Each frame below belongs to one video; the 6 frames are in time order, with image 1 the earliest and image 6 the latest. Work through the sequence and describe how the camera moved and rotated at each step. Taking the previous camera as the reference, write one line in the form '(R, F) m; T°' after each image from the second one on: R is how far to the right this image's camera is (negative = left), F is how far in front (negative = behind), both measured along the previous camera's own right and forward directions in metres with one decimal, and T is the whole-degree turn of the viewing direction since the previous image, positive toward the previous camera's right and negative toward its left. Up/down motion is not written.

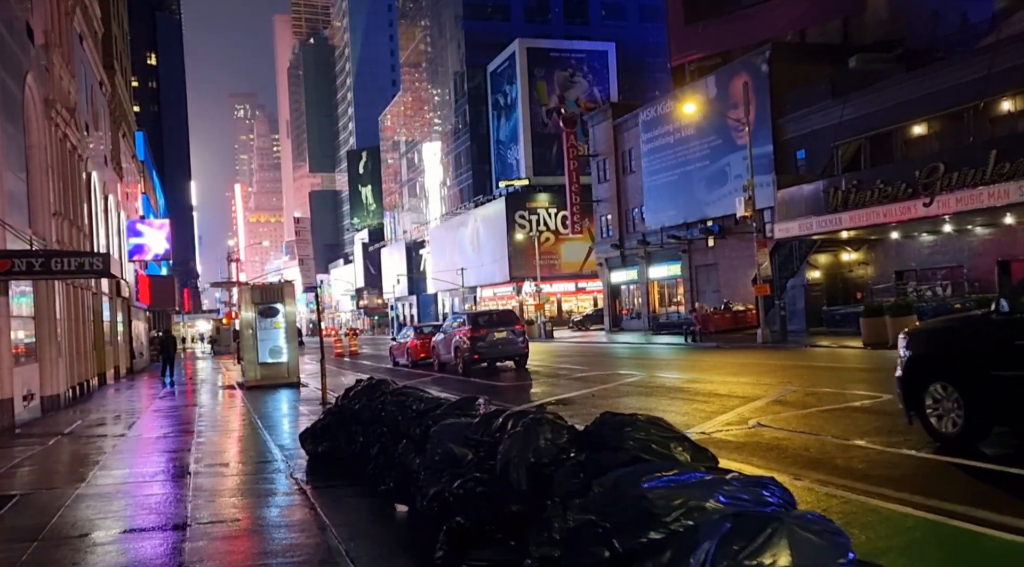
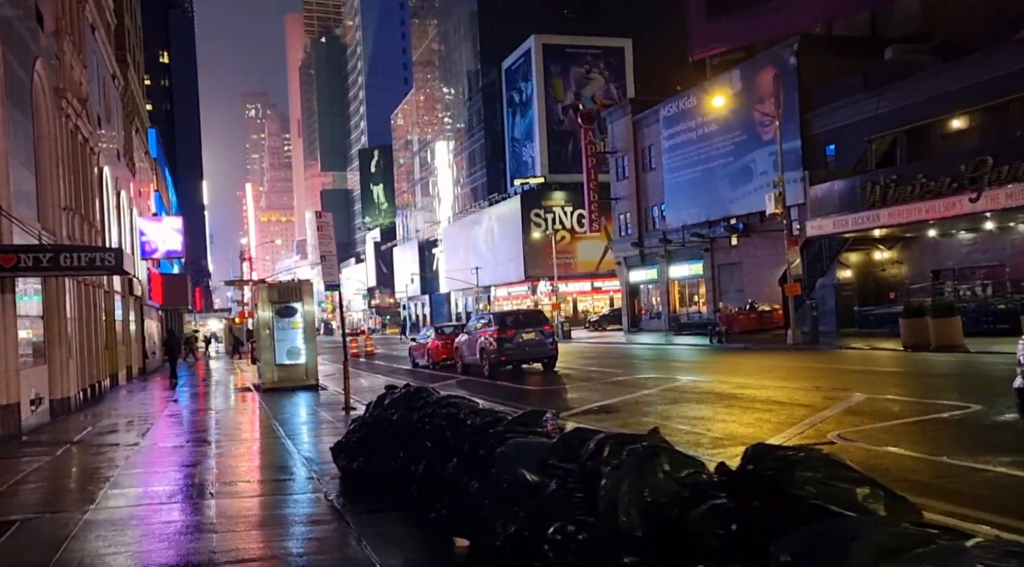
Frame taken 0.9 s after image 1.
(-0.4, +0.9) m; -1°
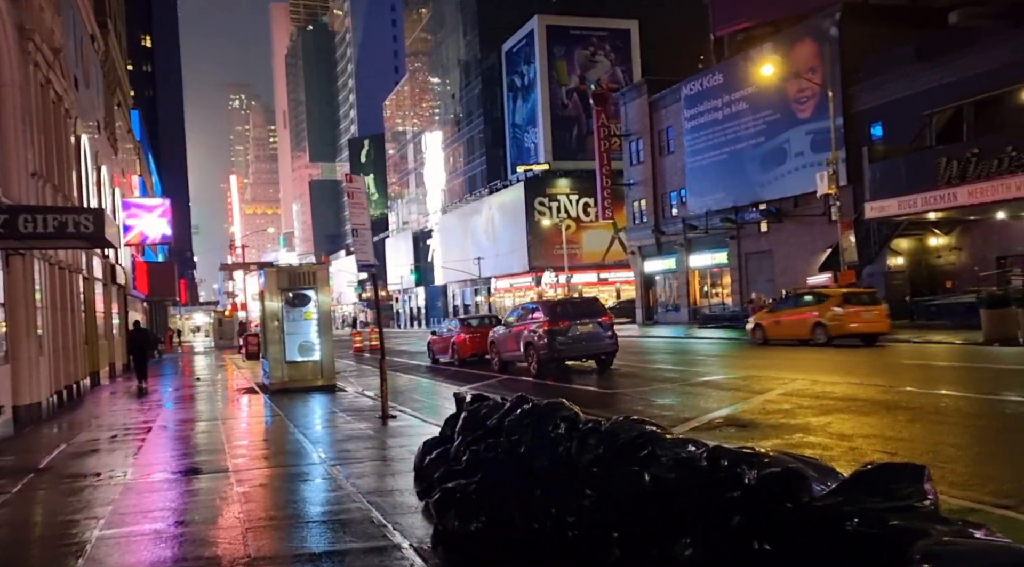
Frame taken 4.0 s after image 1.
(-1.3, +3.0) m; +1°
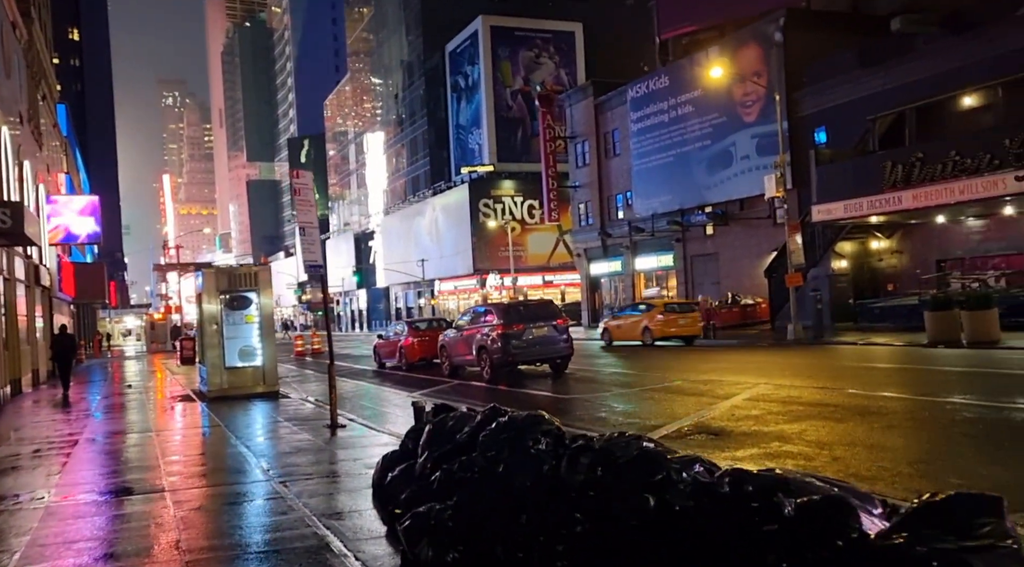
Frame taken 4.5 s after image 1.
(-0.2, +0.6) m; +4°
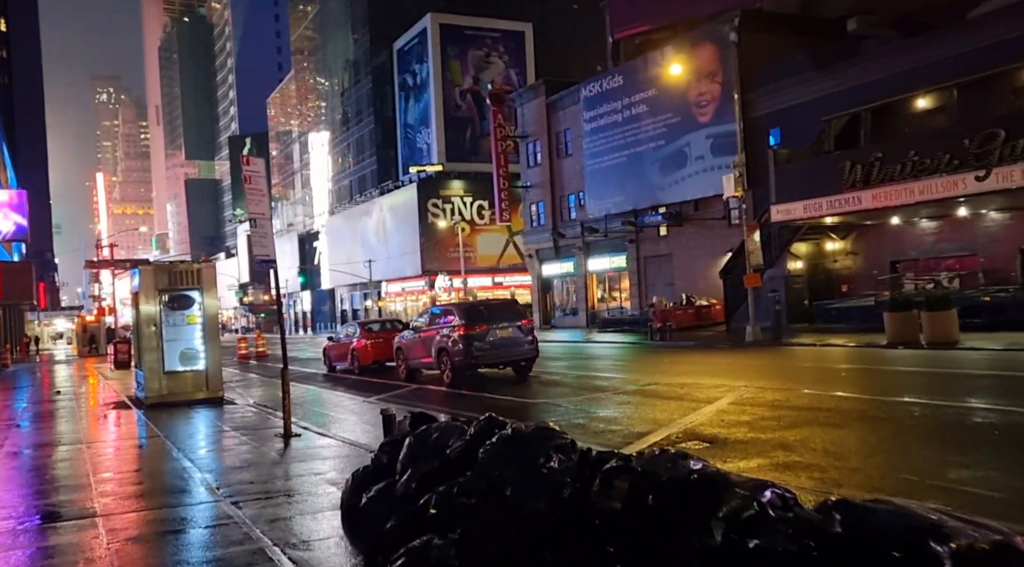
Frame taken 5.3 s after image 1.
(-0.3, +0.9) m; +3°
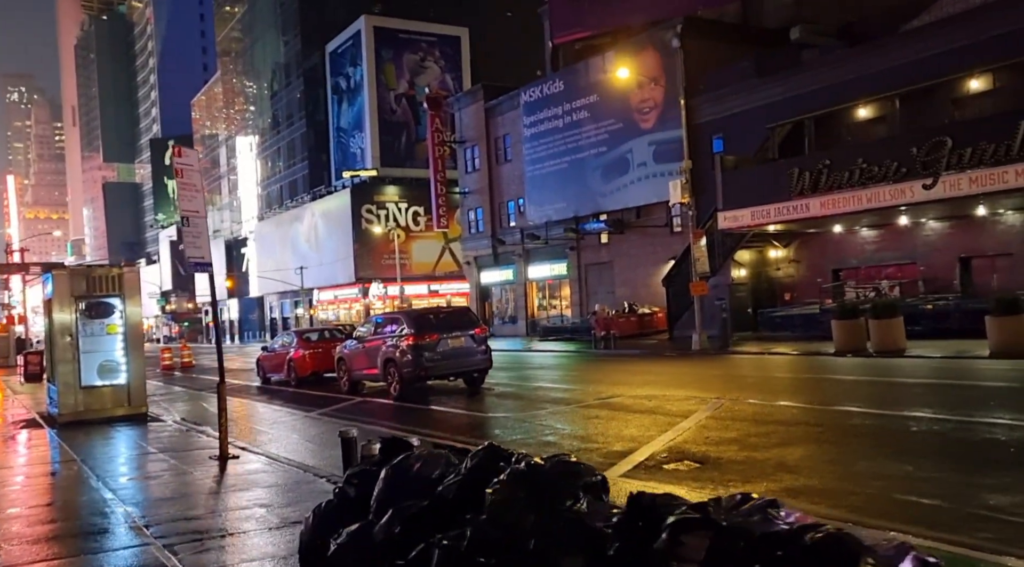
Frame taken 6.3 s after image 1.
(-0.4, +0.9) m; +4°
